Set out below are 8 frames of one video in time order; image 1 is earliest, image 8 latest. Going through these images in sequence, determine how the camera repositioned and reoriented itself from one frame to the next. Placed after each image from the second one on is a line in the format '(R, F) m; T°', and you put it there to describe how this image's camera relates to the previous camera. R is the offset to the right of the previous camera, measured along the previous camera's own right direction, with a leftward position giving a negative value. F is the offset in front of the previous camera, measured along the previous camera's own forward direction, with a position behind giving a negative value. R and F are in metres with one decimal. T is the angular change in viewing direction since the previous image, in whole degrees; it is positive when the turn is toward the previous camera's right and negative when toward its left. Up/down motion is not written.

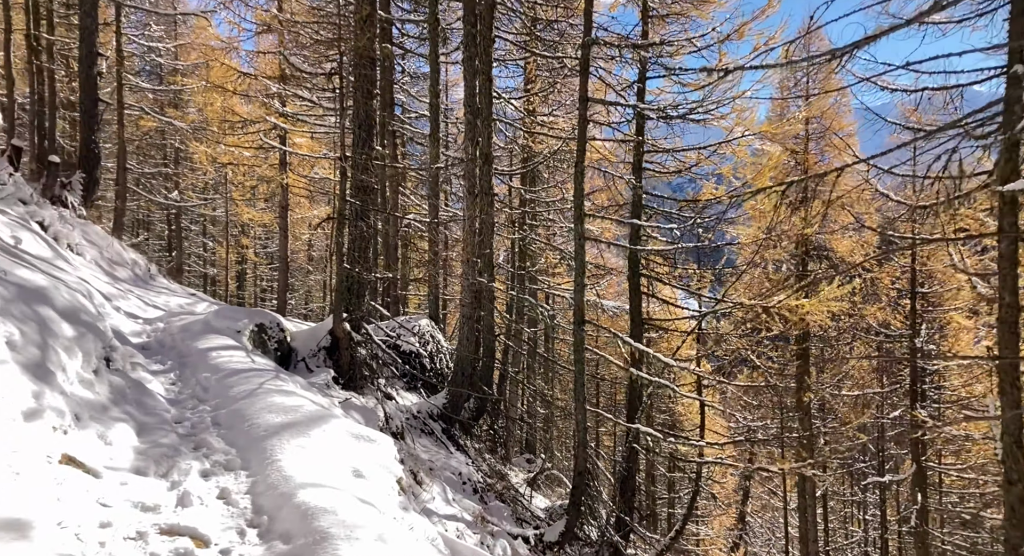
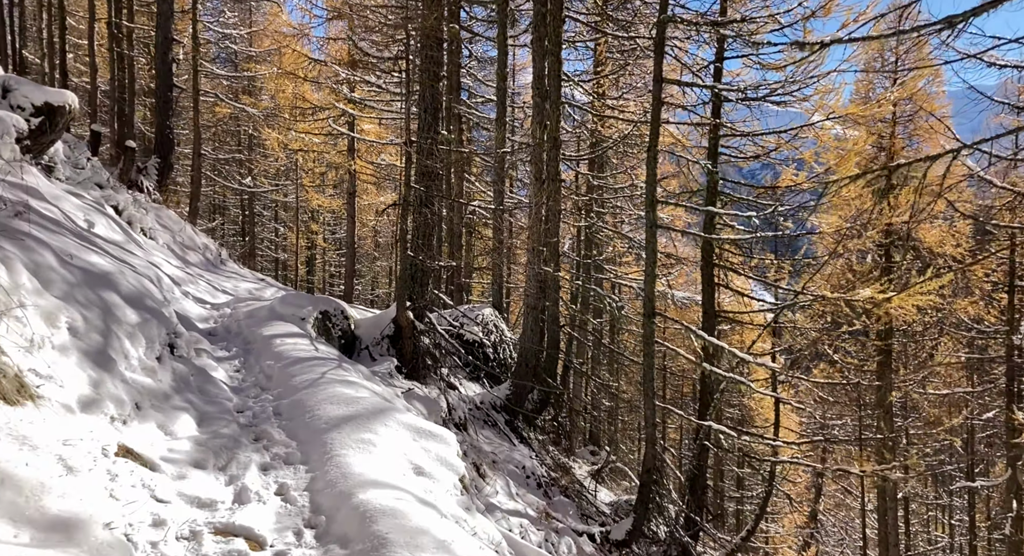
(0.0, +0.3) m; -4°
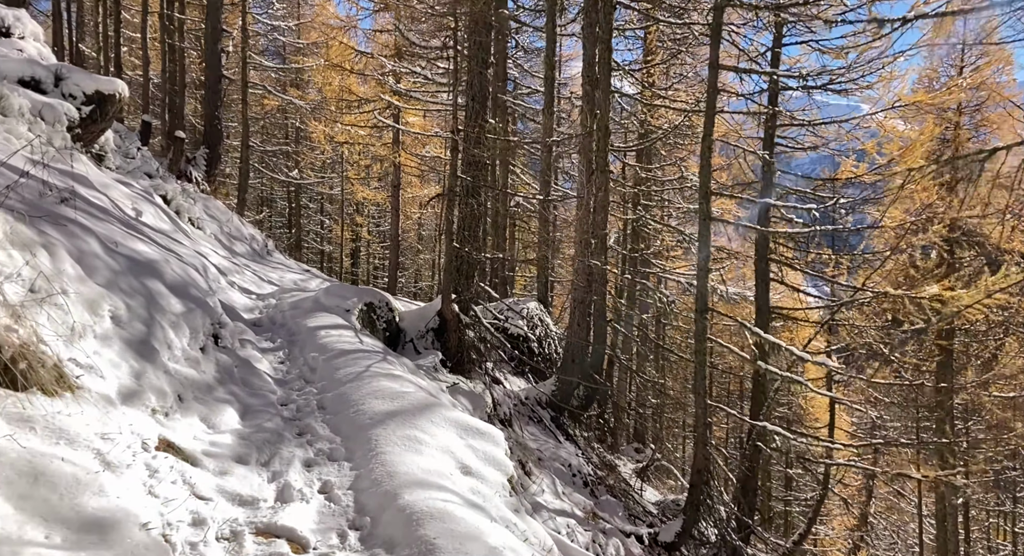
(-0.1, +0.3) m; -3°
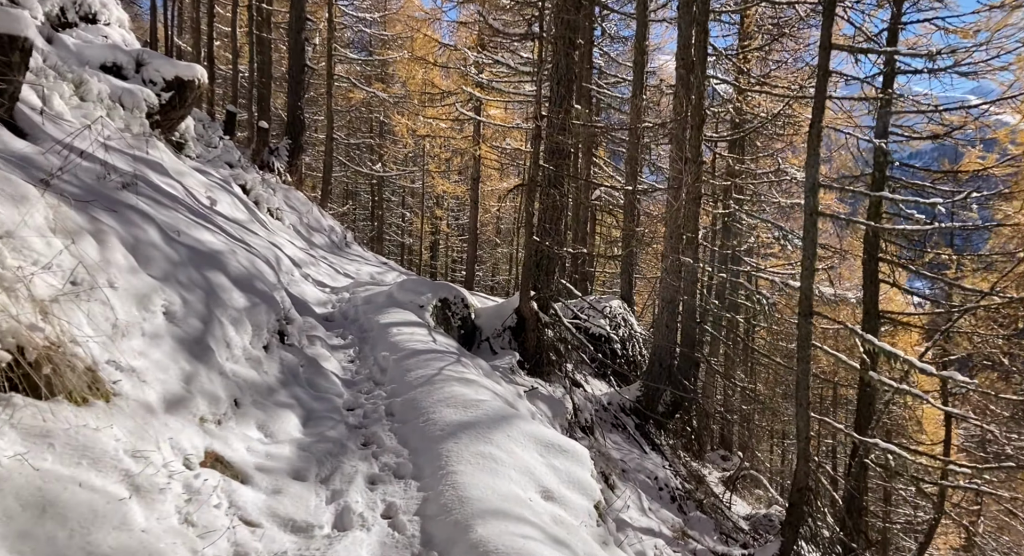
(-0.1, +0.7) m; -5°
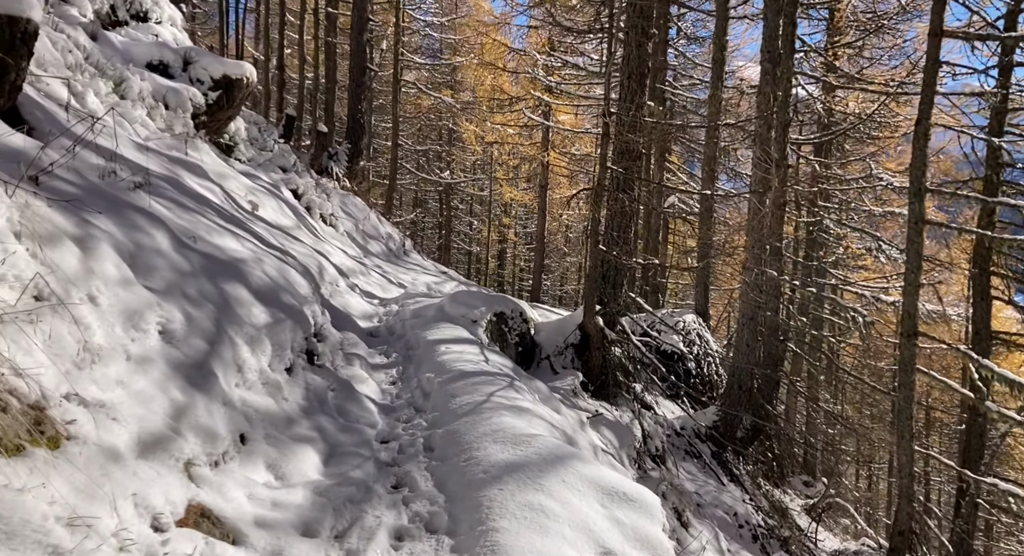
(+0.1, +0.9) m; -4°
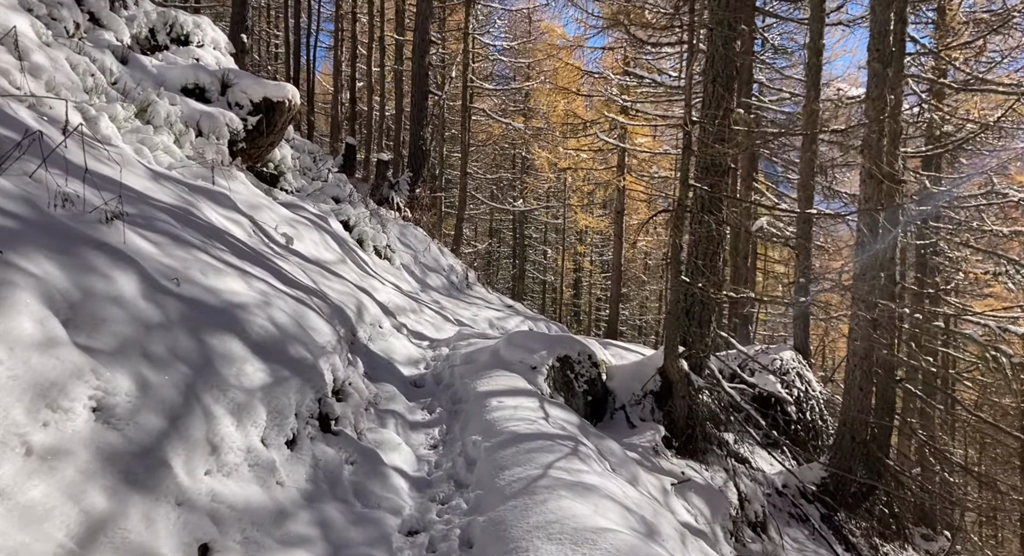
(+0.1, +1.3) m; -5°
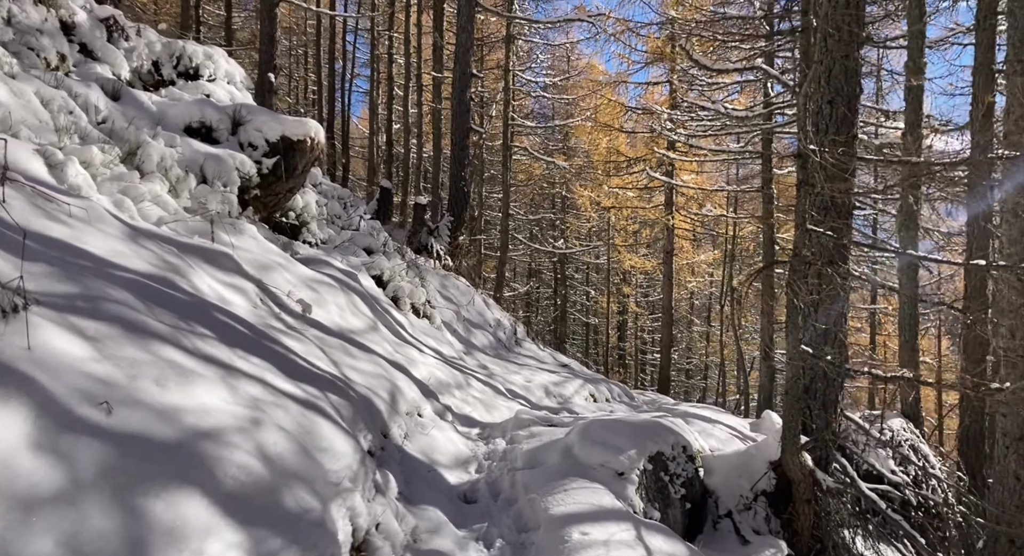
(-0.2, +1.7) m; -2°
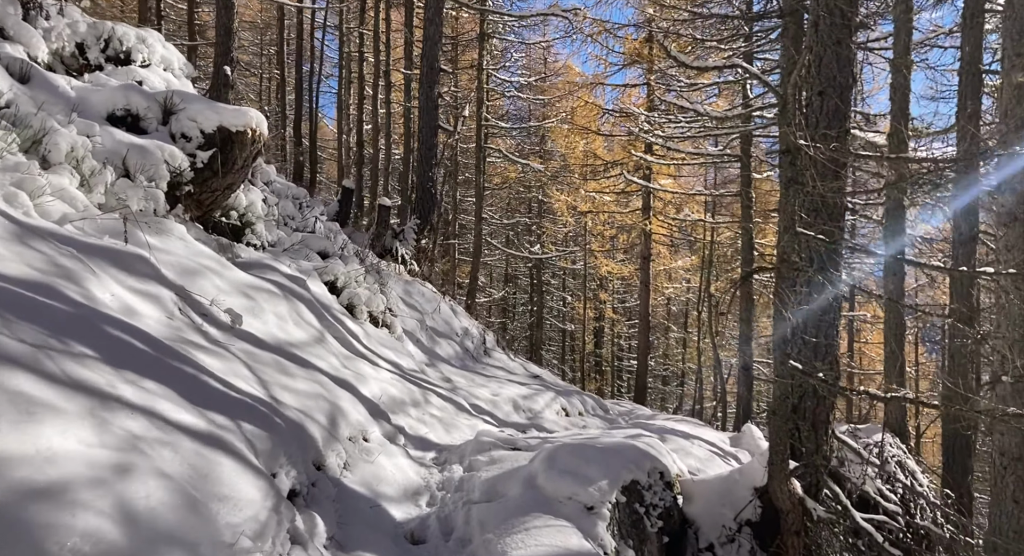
(+0.1, +0.7) m; +1°
